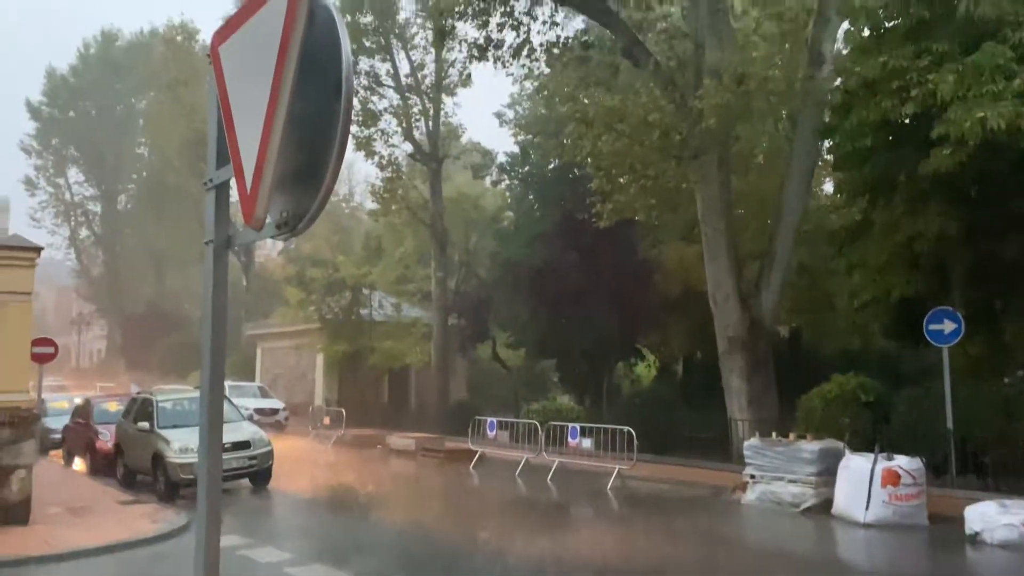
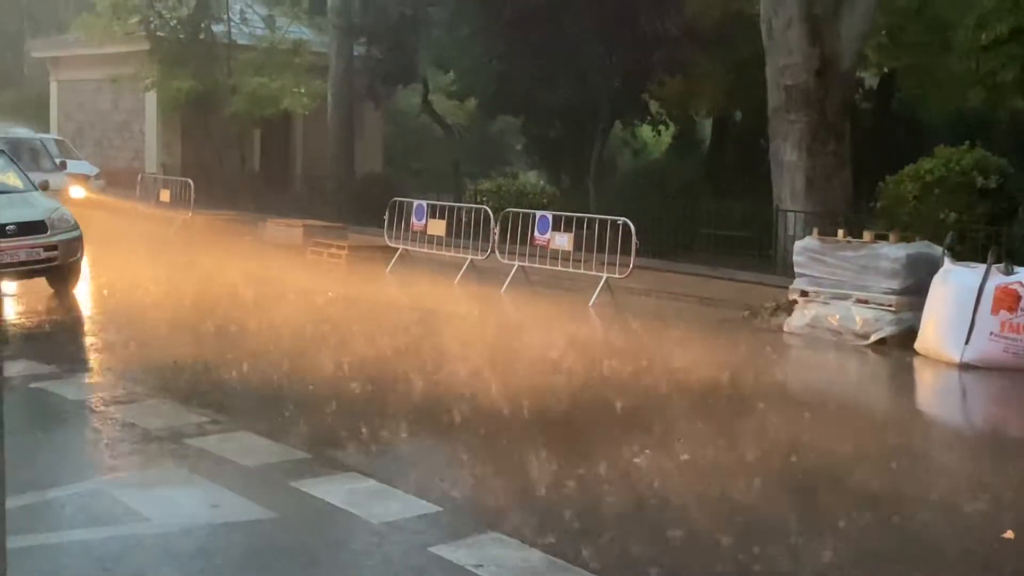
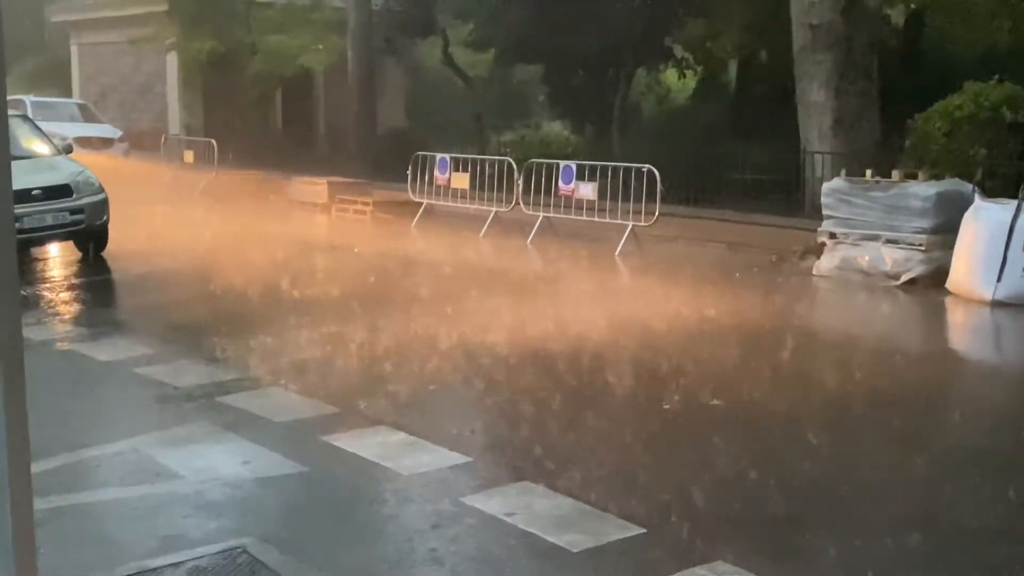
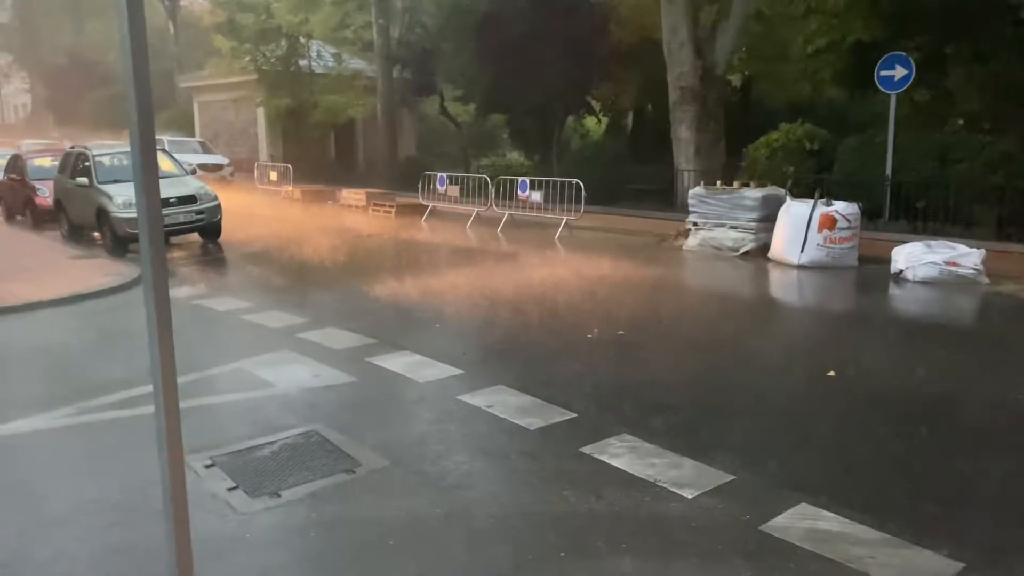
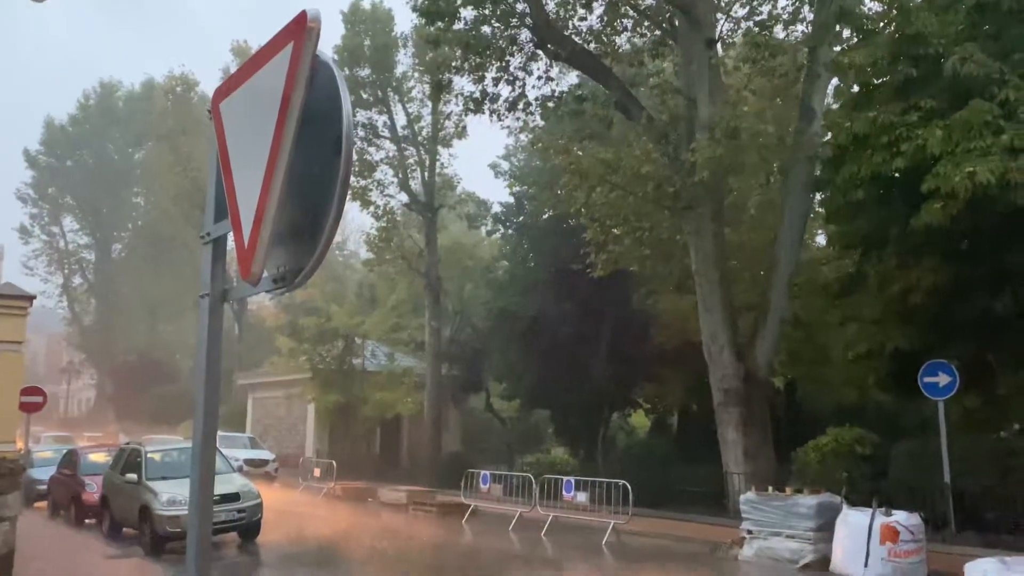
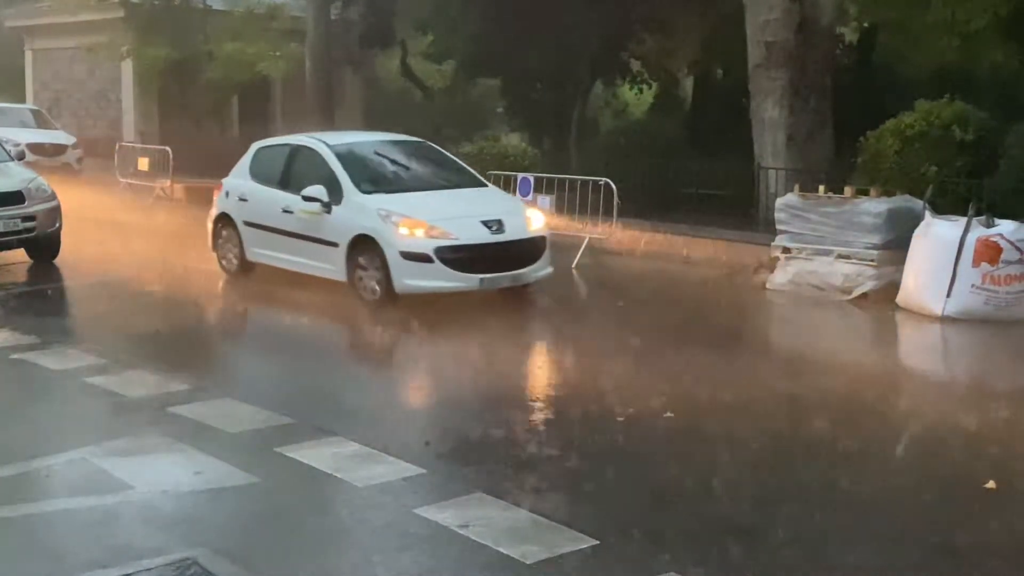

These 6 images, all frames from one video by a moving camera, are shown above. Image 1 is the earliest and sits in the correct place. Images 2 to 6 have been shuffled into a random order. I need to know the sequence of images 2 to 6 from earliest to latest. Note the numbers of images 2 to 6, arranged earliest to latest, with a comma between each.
5, 4, 3, 6, 2
